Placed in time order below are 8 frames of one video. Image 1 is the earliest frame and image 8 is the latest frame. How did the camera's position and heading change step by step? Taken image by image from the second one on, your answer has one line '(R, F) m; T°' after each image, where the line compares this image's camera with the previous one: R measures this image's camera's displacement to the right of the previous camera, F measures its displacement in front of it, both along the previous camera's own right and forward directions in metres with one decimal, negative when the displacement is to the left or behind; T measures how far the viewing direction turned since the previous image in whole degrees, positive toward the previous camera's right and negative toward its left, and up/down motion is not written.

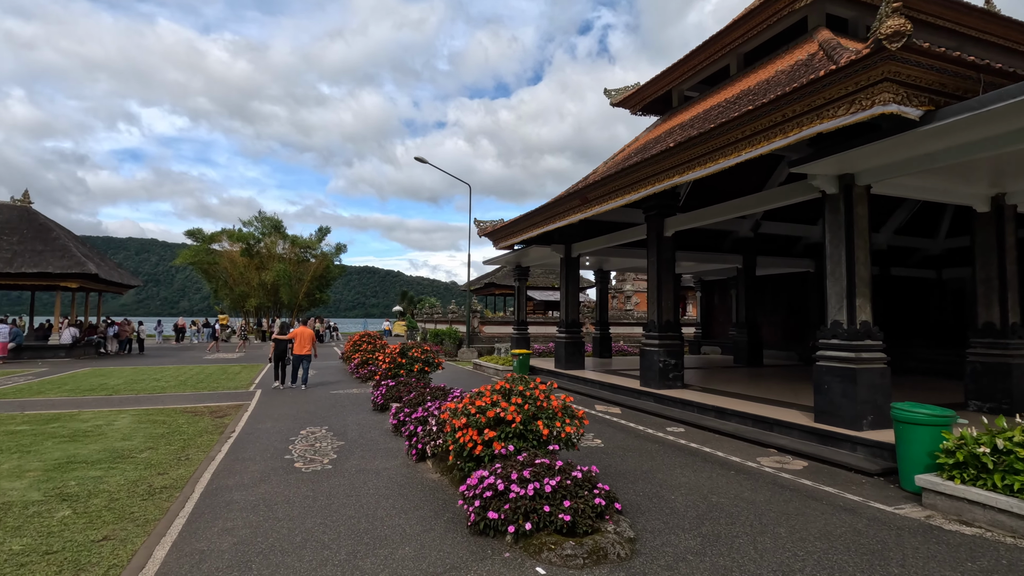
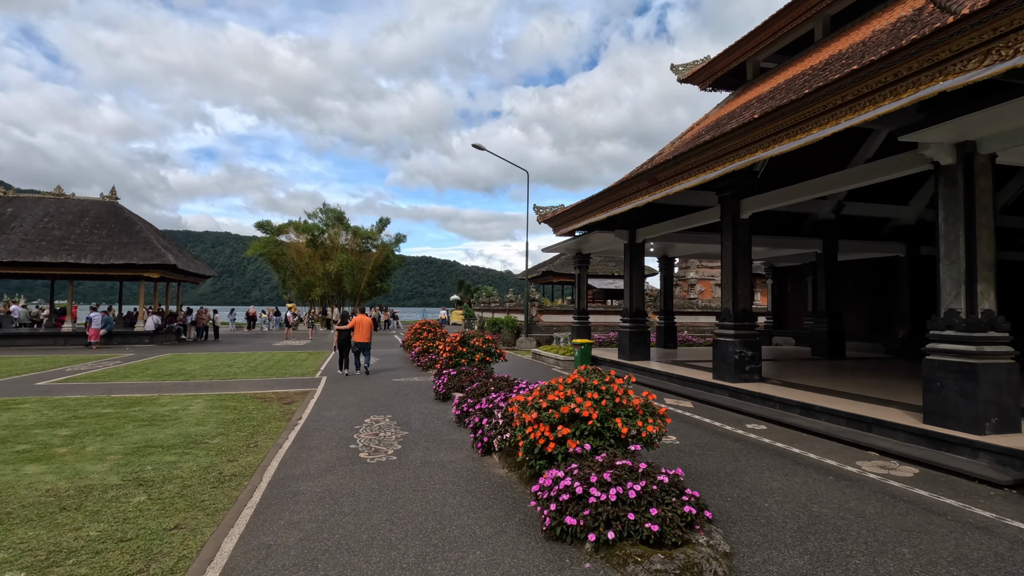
(-0.2, +0.3) m; -6°
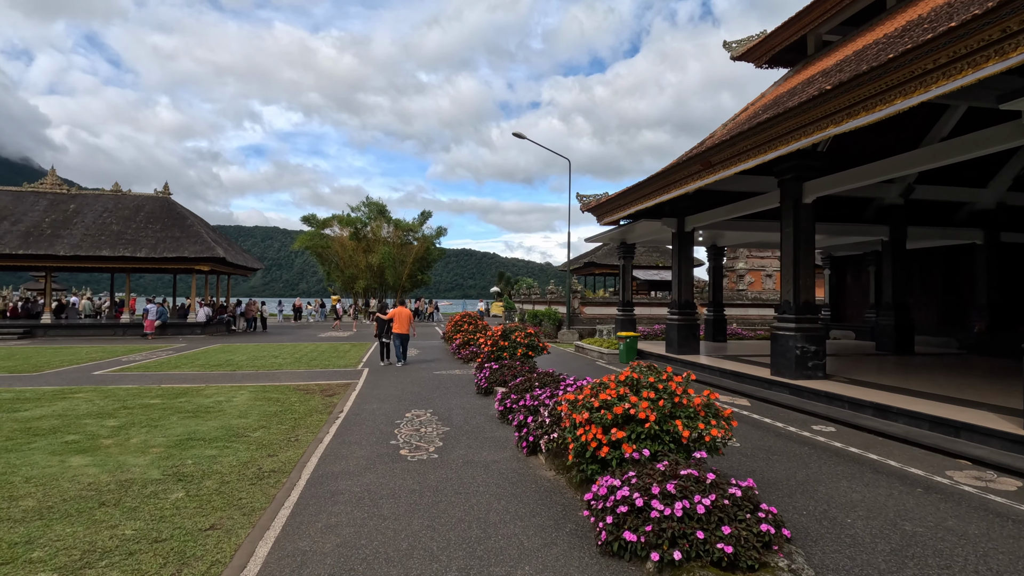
(-0.1, +0.3) m; -4°
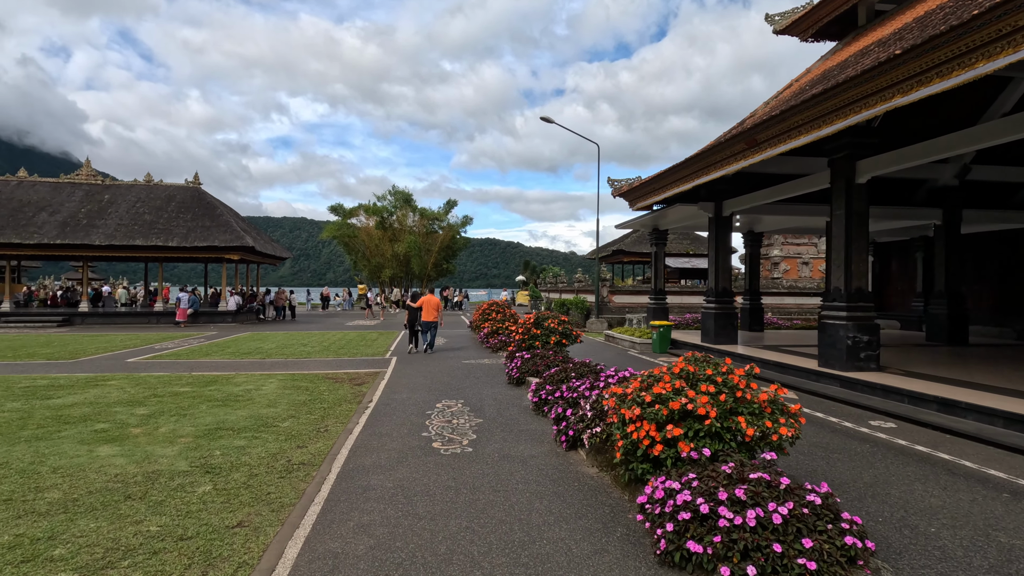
(-0.1, +0.3) m; -3°
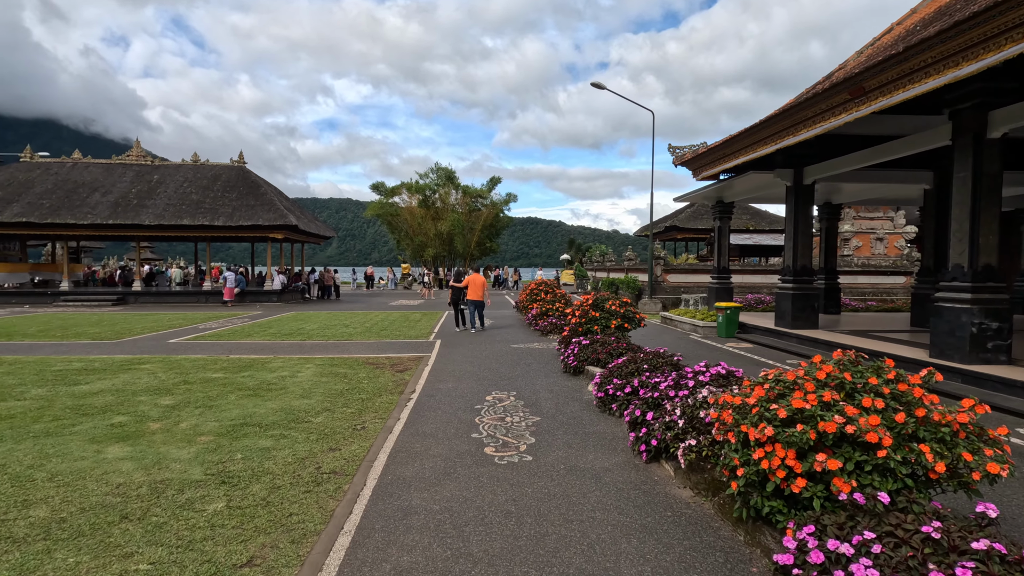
(-0.2, +0.9) m; -4°
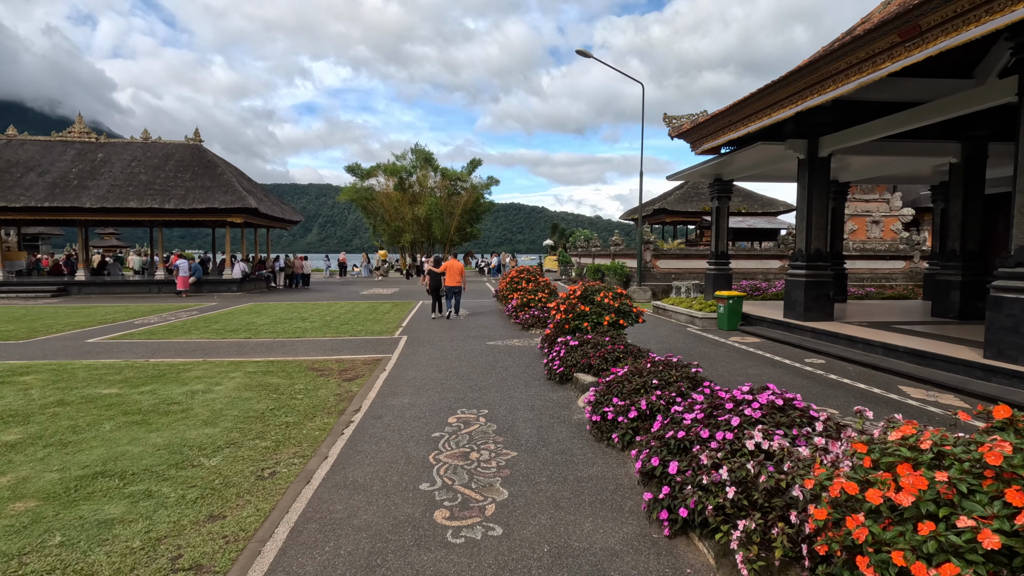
(+0.1, +1.4) m; +2°
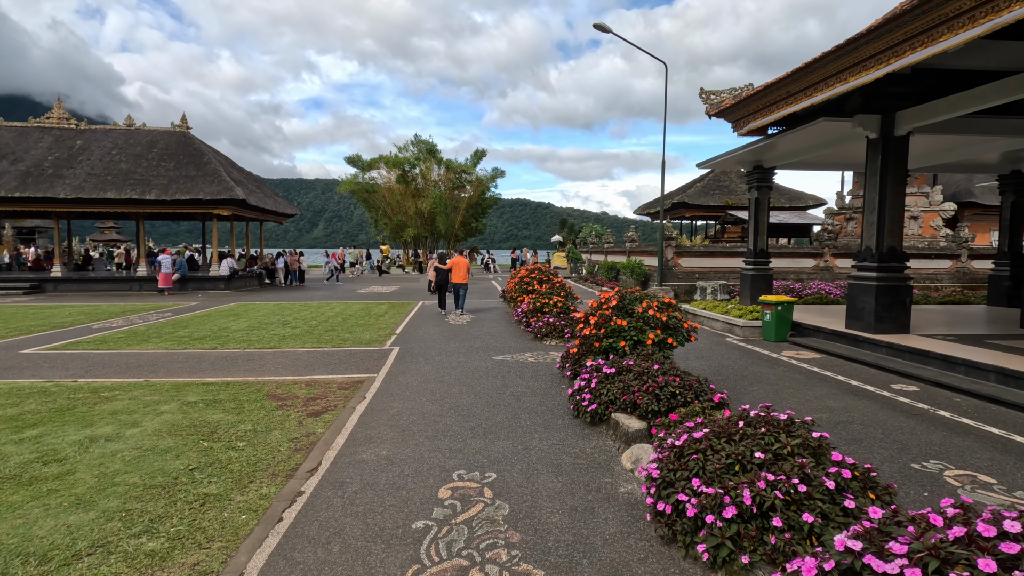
(-0.1, +1.6) m; -1°
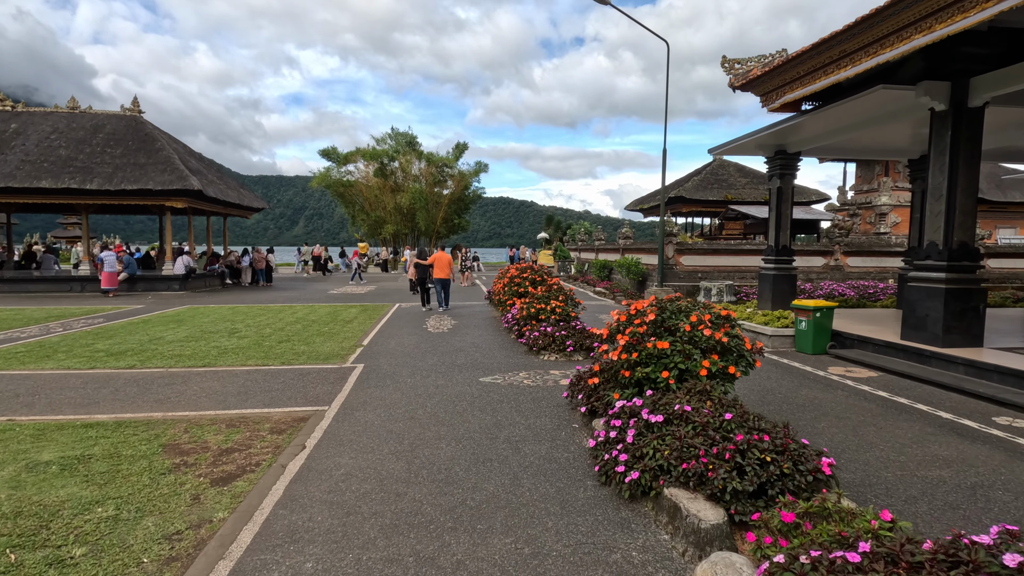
(-0.1, +1.6) m; +2°
